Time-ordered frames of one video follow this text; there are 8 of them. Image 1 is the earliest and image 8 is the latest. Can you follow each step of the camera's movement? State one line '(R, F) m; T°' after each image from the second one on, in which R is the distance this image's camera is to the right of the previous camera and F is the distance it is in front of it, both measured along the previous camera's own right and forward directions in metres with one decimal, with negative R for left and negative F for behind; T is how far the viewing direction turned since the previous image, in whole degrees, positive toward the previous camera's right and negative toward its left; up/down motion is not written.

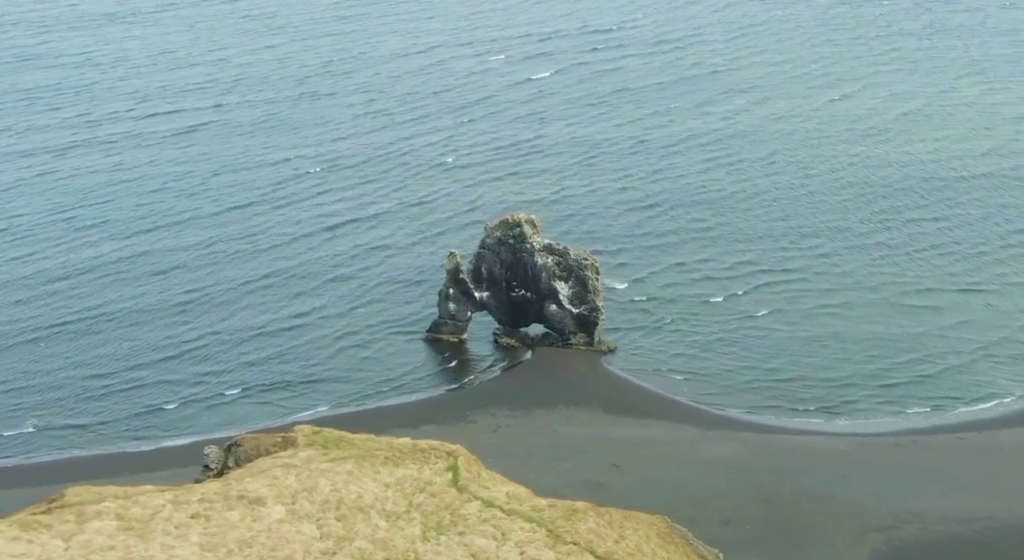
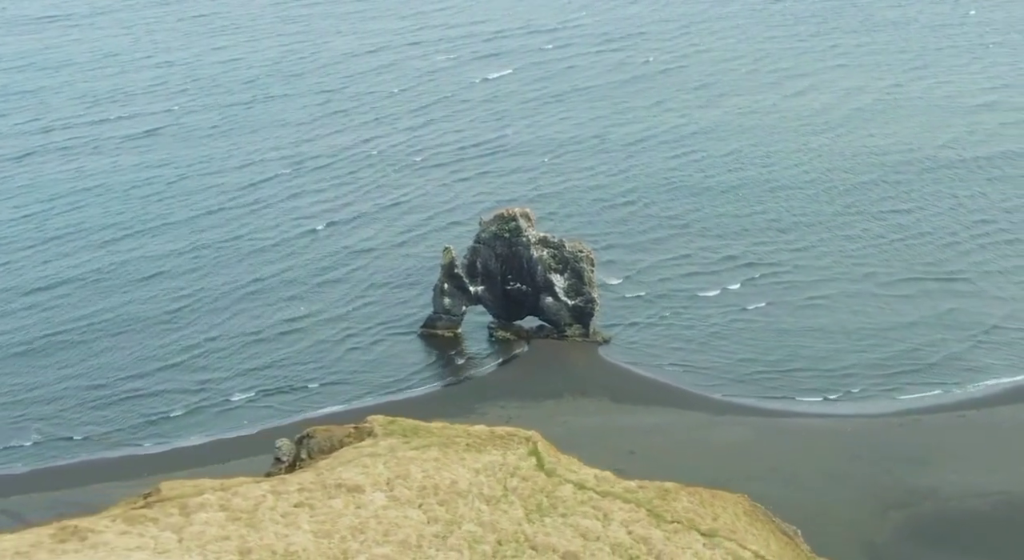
(-2.7, -0.5) m; +3°
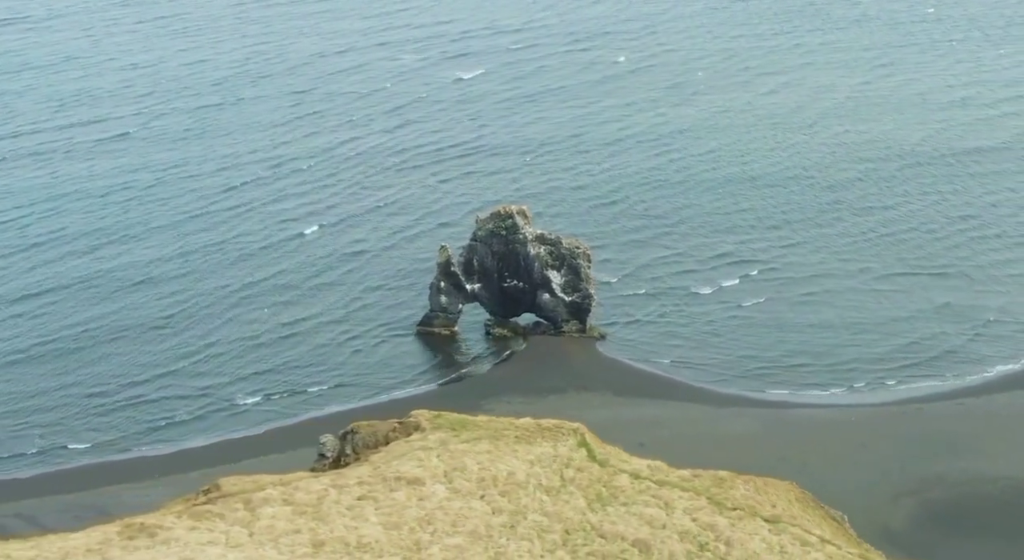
(-1.7, -0.3) m; +2°
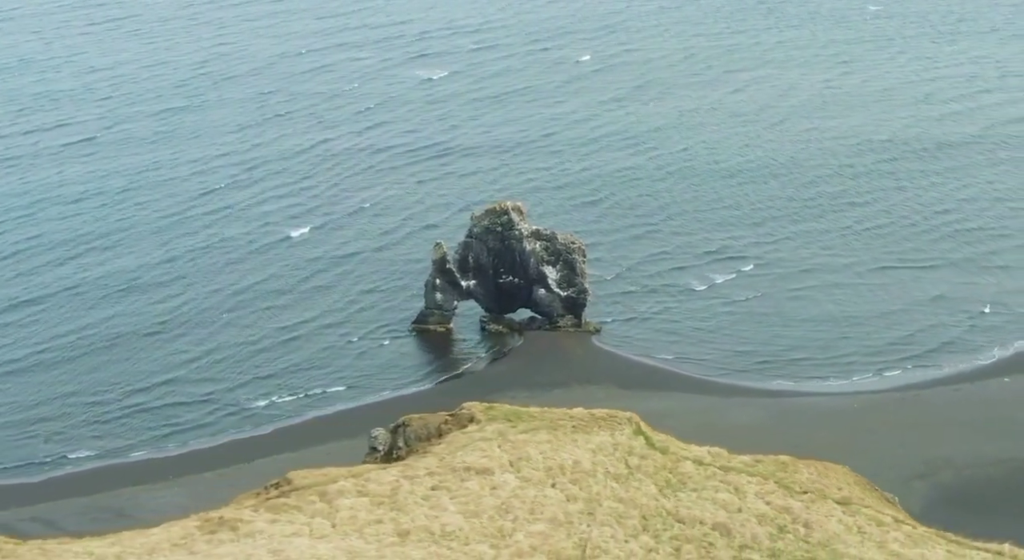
(-2.0, -0.3) m; +2°
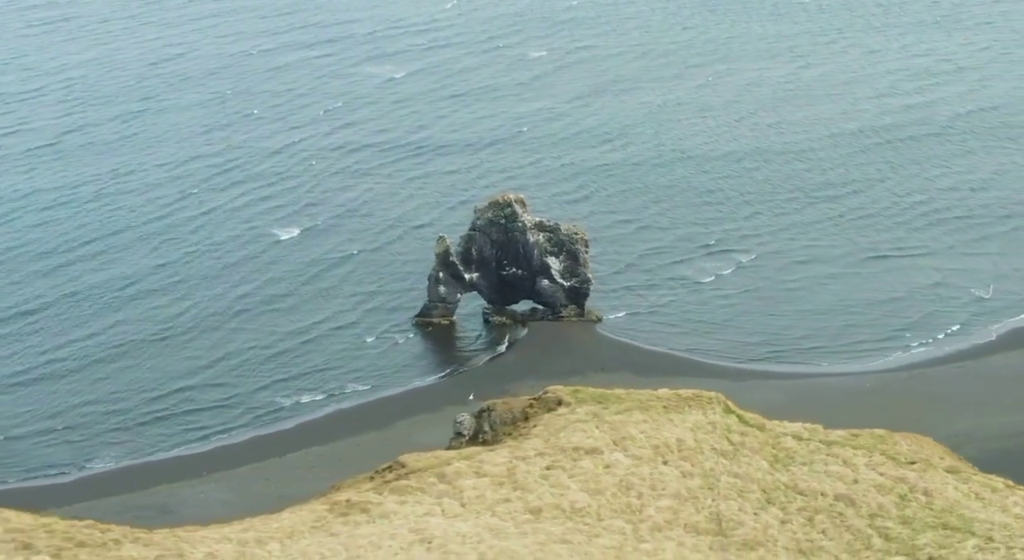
(-3.0, -0.4) m; +2°
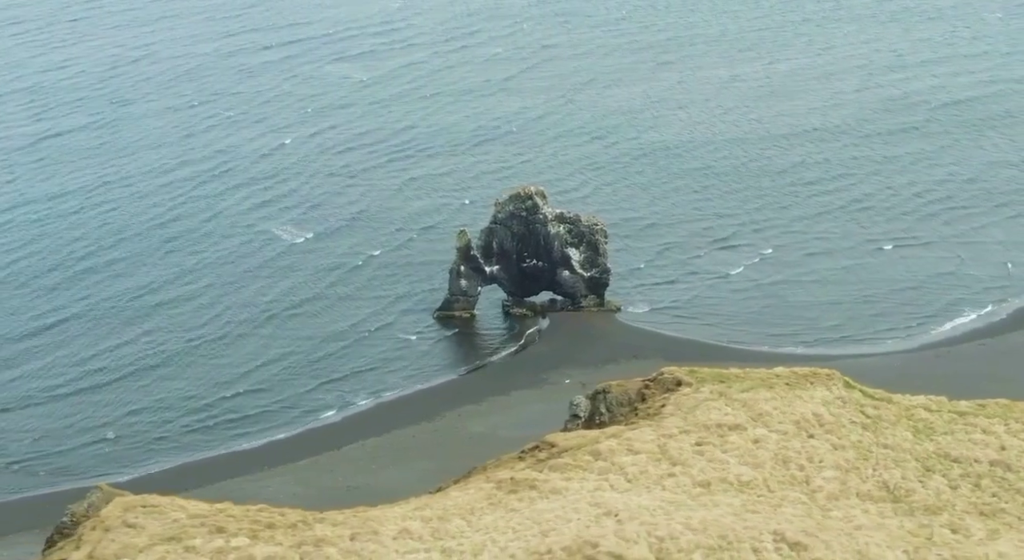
(-3.6, -0.4) m; +2°
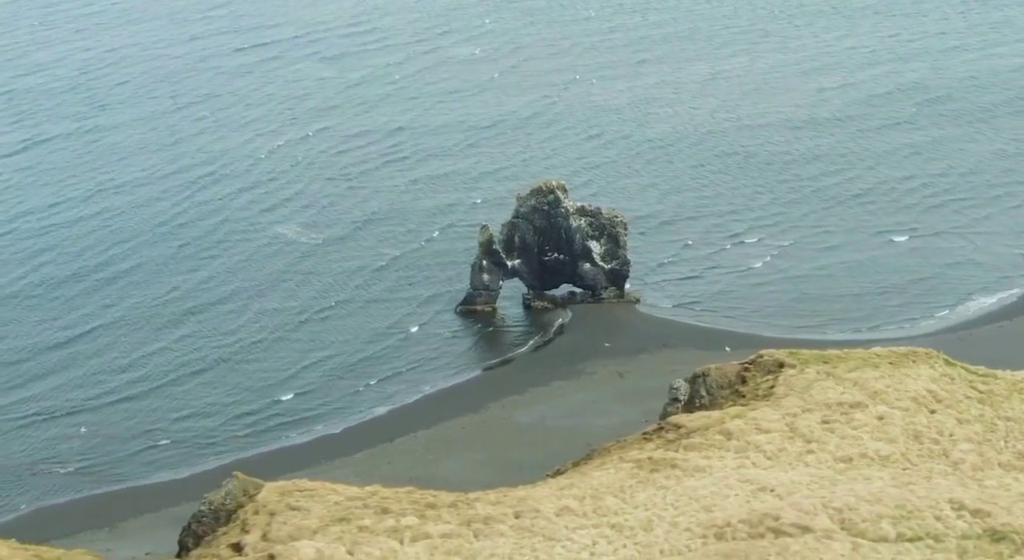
(-3.1, -0.3) m; +2°
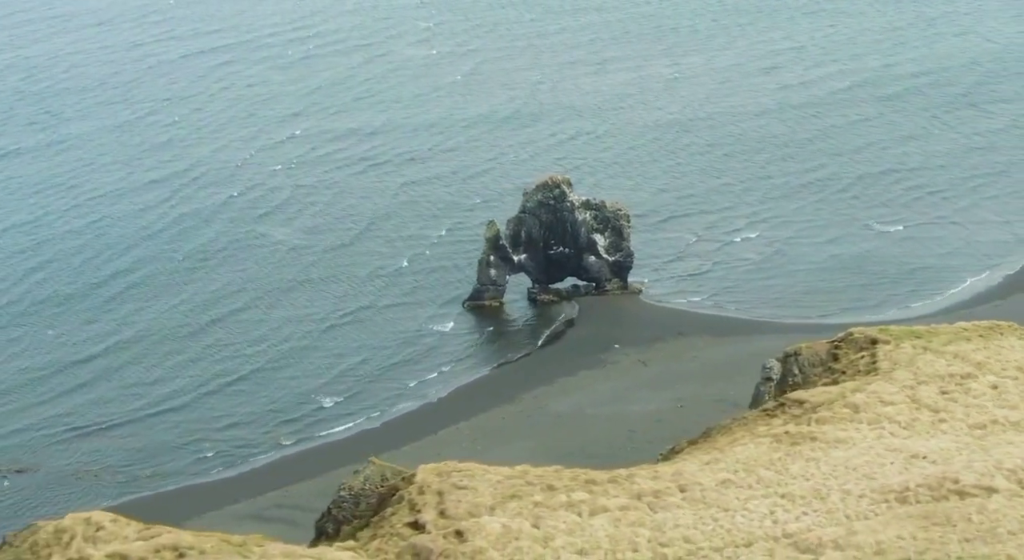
(-3.5, -0.3) m; +2°
